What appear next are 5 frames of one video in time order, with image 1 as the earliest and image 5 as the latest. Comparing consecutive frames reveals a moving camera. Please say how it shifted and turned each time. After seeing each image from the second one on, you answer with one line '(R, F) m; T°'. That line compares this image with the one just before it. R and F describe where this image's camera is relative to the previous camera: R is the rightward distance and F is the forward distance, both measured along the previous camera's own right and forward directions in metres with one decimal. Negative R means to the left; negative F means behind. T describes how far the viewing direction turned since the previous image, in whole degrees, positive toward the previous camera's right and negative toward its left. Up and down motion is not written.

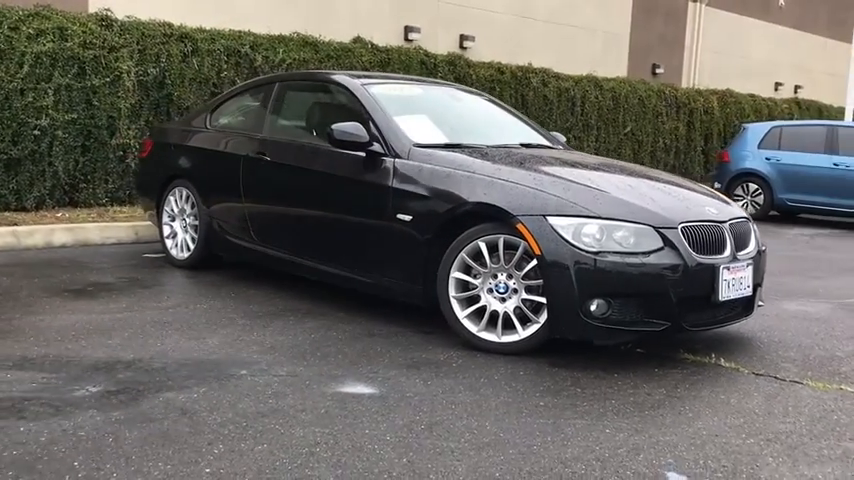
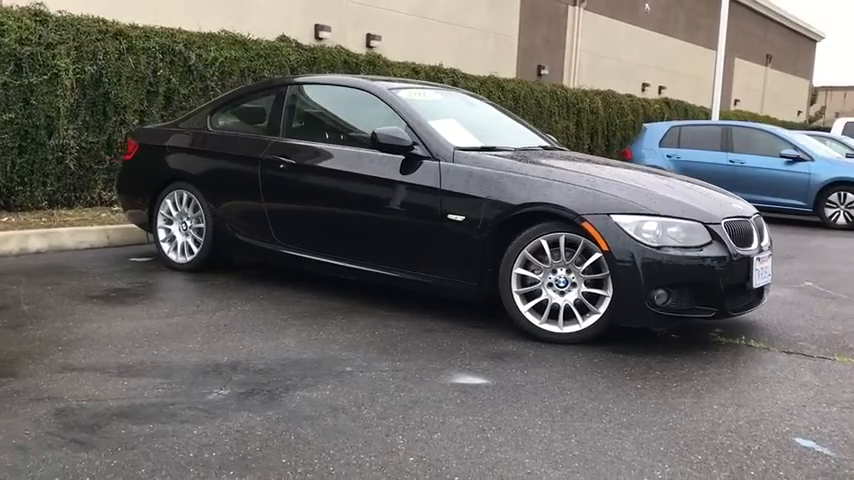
(-1.1, -0.1) m; +10°
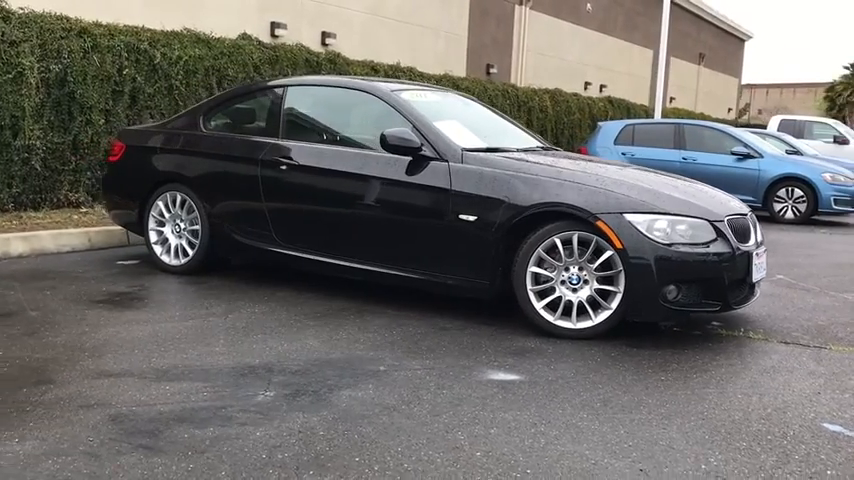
(-0.4, -0.1) m; +4°
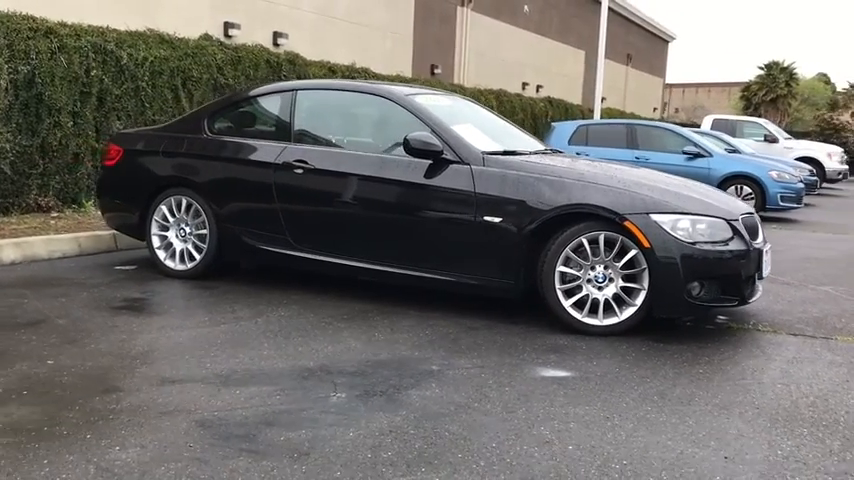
(-0.6, -0.1) m; +5°
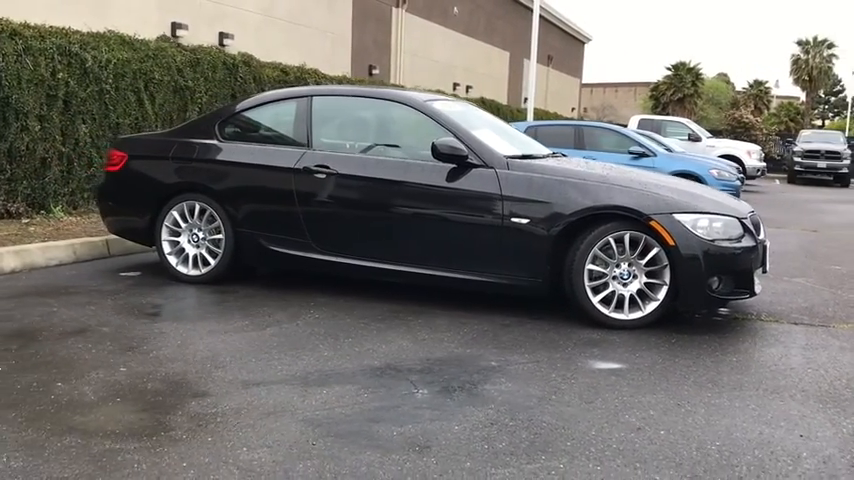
(-0.7, -0.1) m; +6°
